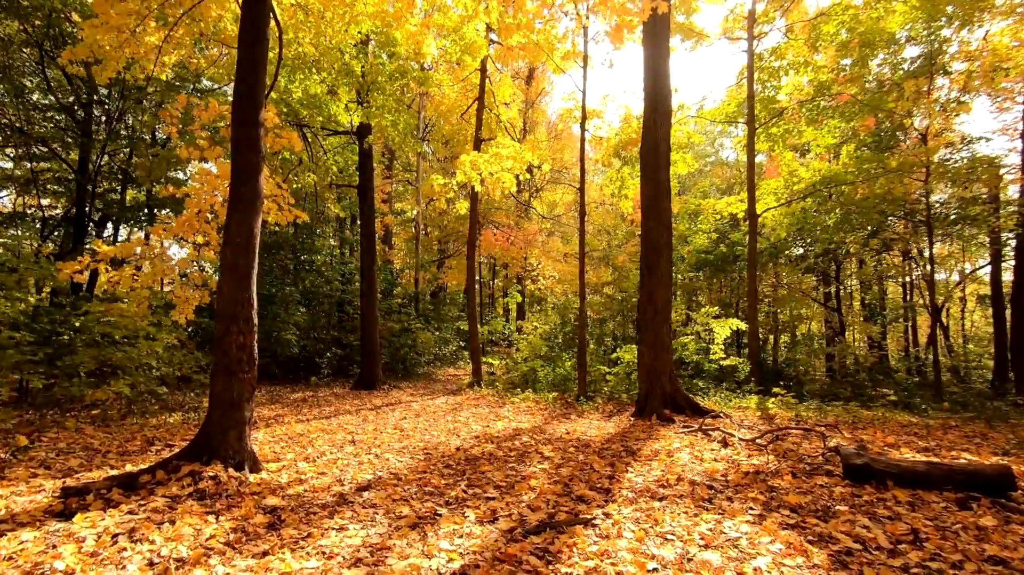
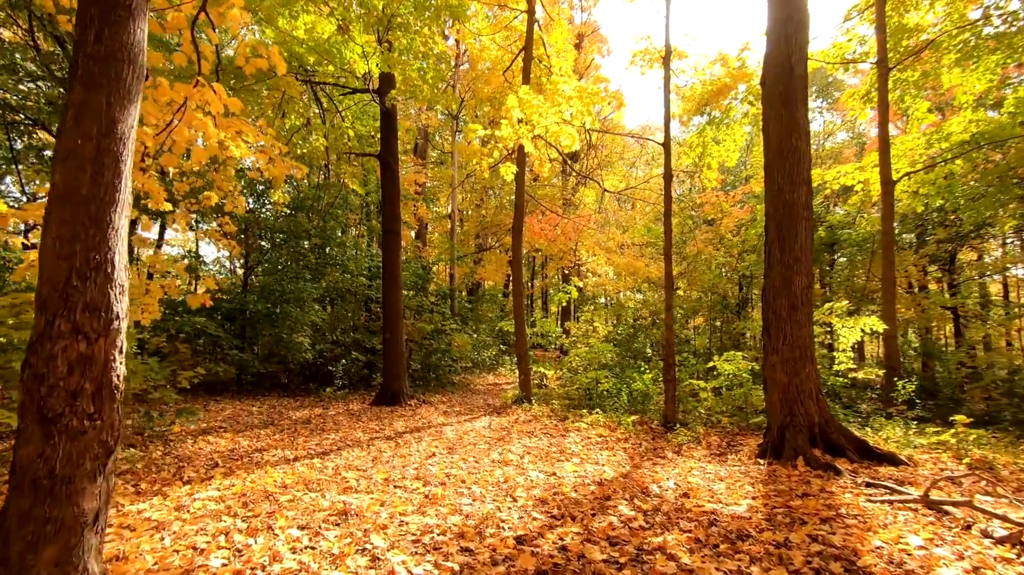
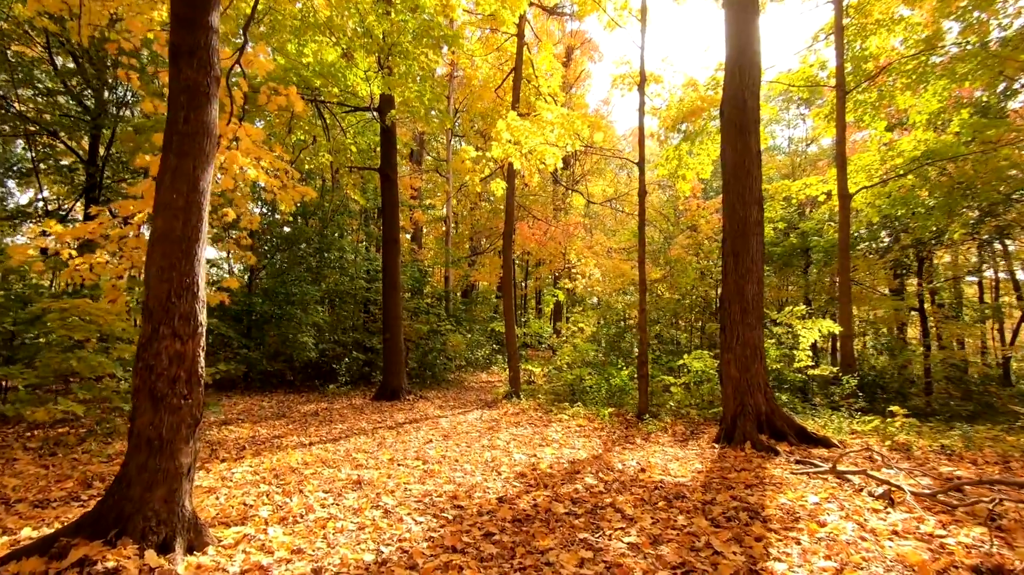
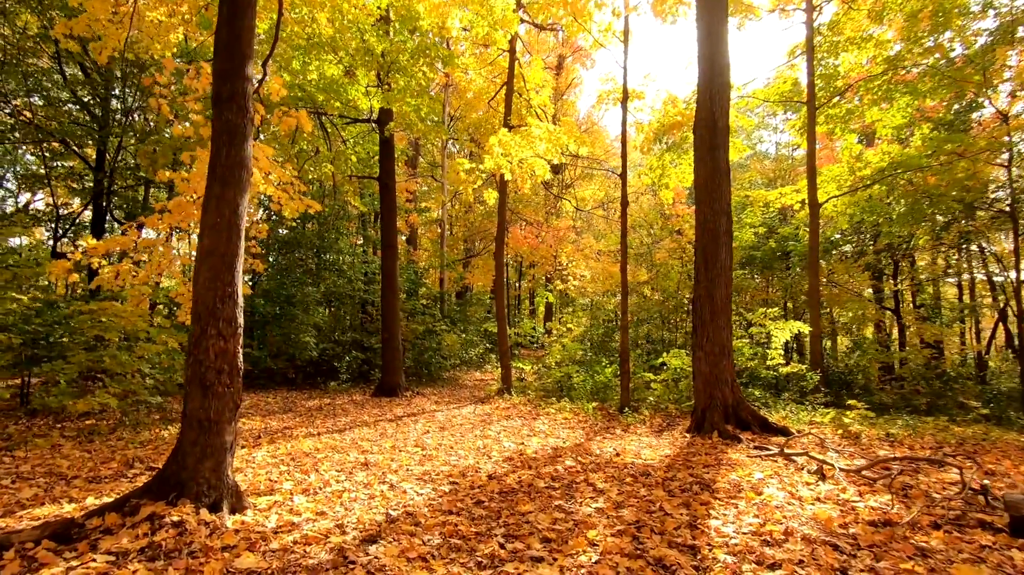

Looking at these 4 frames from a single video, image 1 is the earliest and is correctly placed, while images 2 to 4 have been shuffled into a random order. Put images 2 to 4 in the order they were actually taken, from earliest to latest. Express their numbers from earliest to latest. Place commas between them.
4, 3, 2
